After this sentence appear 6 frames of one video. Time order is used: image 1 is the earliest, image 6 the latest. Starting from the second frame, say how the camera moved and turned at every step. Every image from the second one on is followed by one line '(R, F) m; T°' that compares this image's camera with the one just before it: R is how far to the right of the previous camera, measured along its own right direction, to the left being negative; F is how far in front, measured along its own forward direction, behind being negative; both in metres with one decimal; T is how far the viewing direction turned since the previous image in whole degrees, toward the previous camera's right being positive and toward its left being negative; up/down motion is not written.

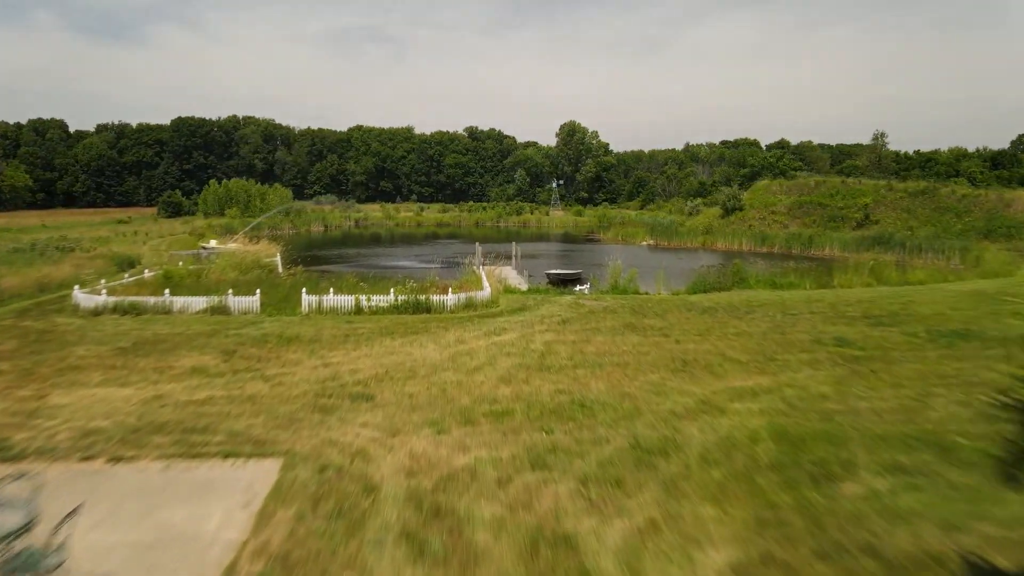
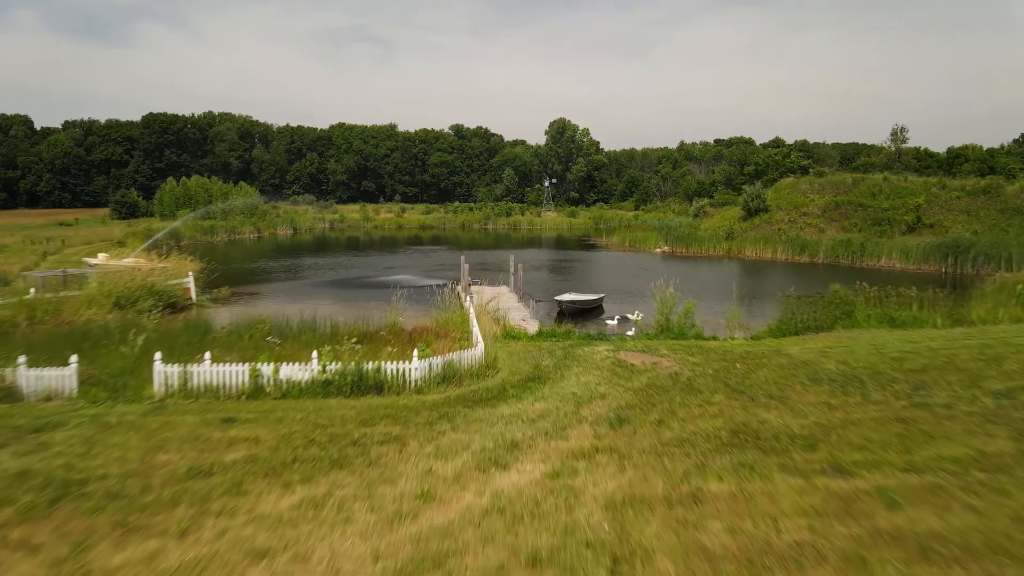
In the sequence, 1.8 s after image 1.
(-0.4, +9.1) m; +1°
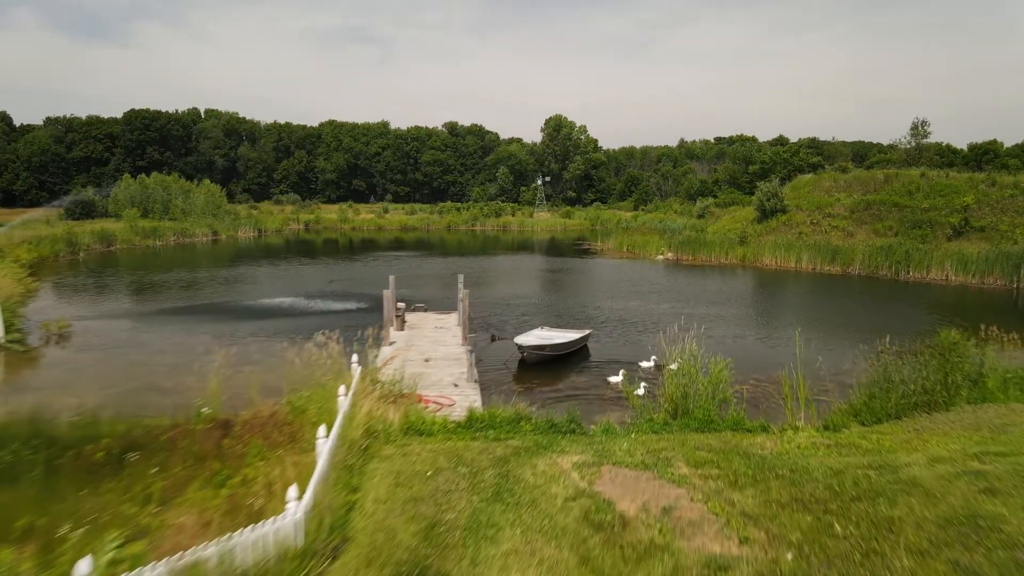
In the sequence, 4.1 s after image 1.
(+1.3, +7.6) m; 0°
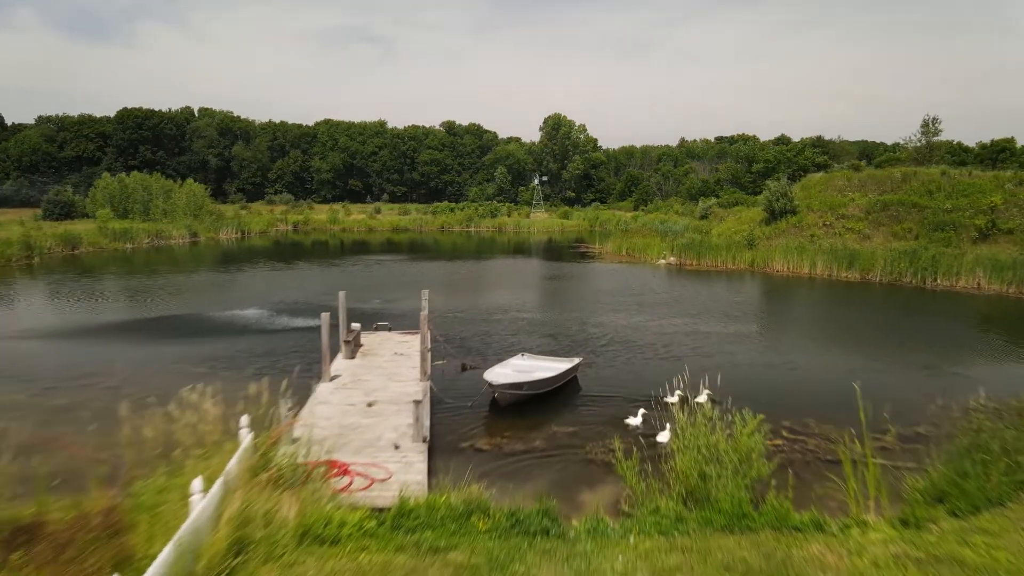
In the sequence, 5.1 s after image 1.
(+0.5, +3.3) m; 0°
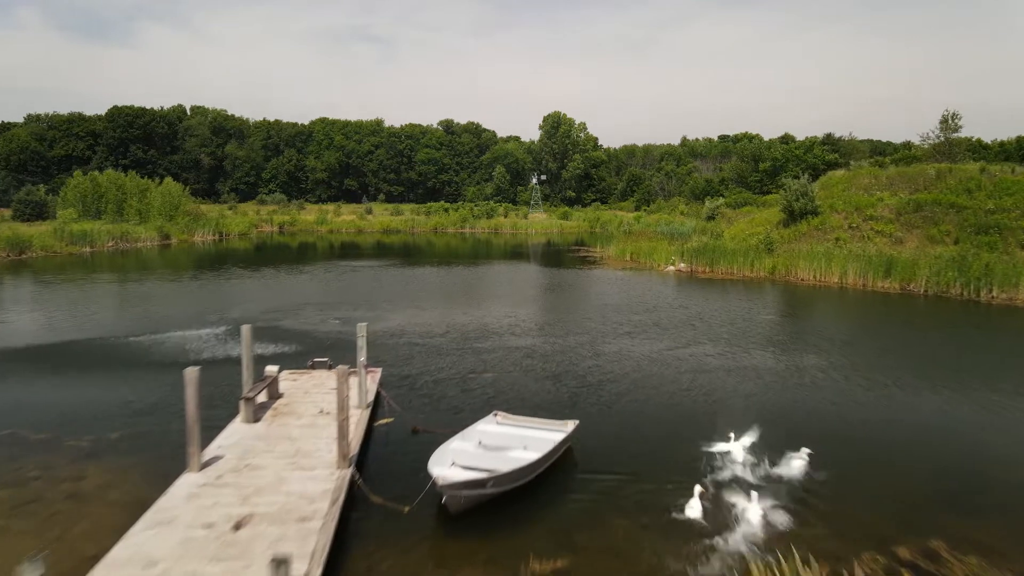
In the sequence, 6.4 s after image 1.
(+0.4, +4.5) m; 0°
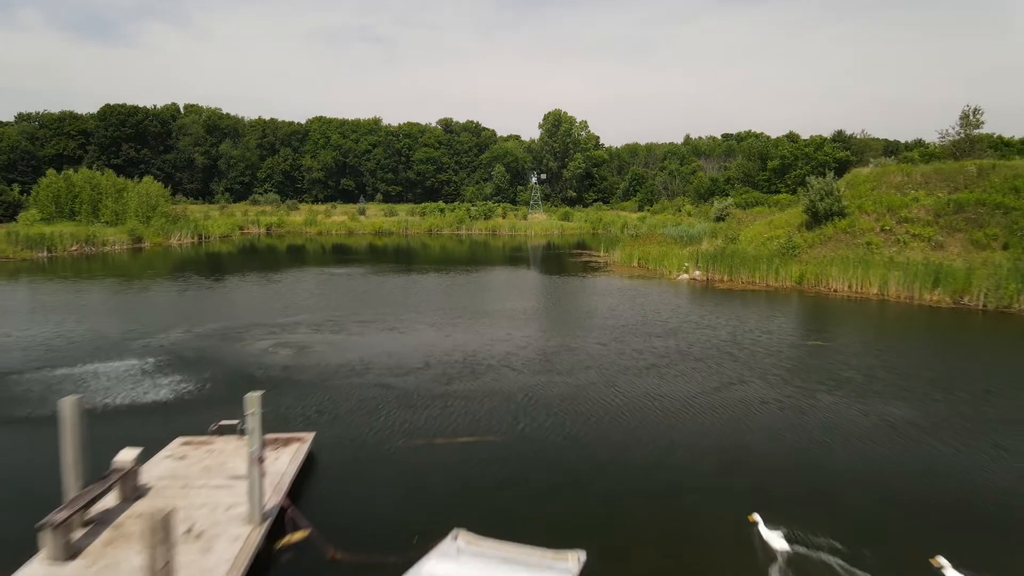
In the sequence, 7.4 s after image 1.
(+0.3, +4.1) m; 0°
